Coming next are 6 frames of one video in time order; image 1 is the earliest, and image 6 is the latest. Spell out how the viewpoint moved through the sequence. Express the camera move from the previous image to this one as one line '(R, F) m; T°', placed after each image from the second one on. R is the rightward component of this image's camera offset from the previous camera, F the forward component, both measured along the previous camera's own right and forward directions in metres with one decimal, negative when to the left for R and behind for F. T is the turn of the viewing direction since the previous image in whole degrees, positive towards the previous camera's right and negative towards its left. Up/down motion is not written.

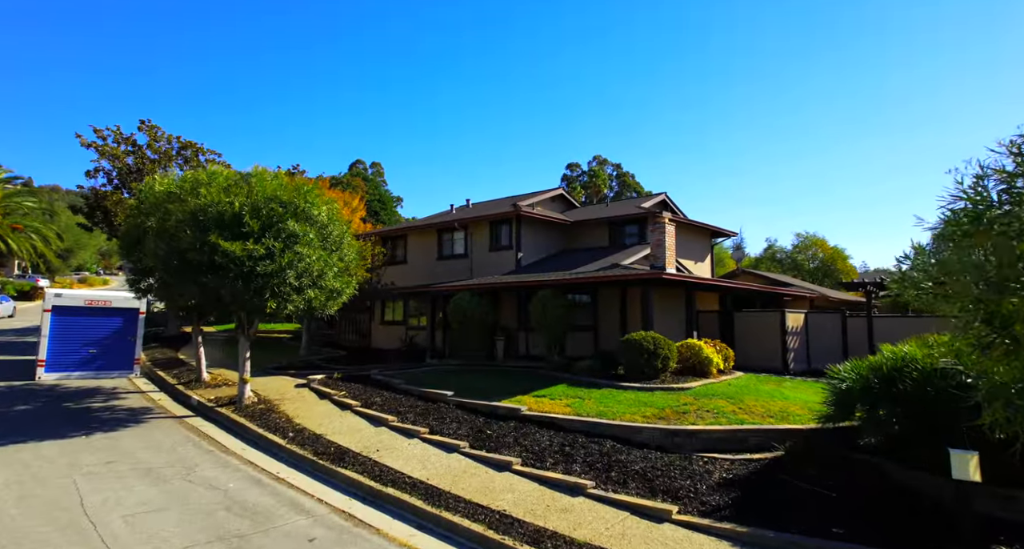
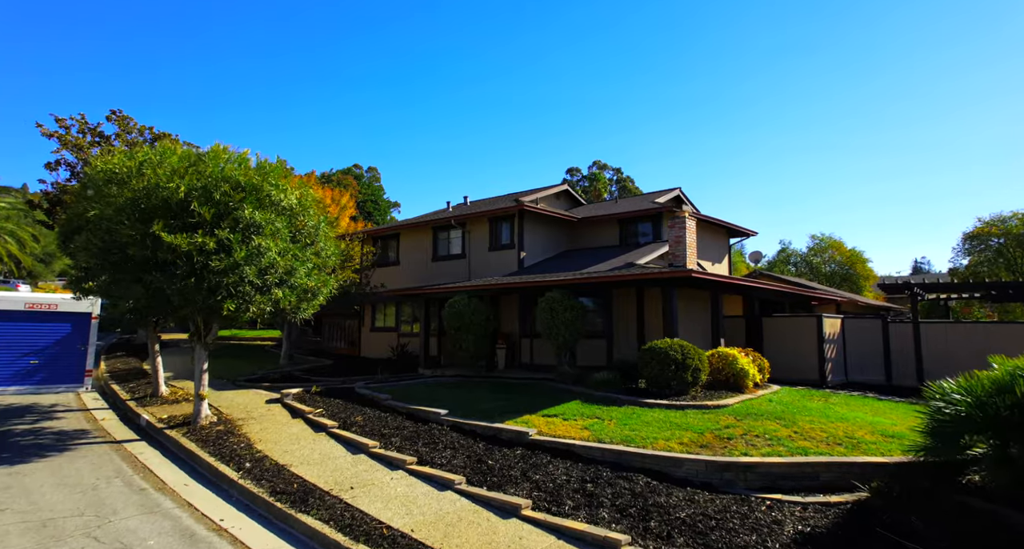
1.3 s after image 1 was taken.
(-0.1, +1.8) m; 0°
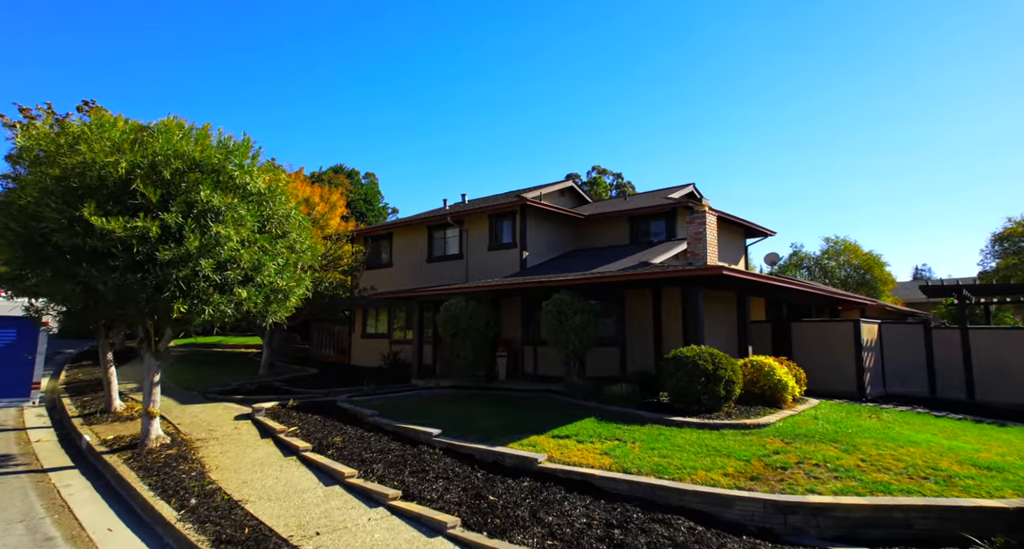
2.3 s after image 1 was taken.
(-0.1, +1.5) m; 0°
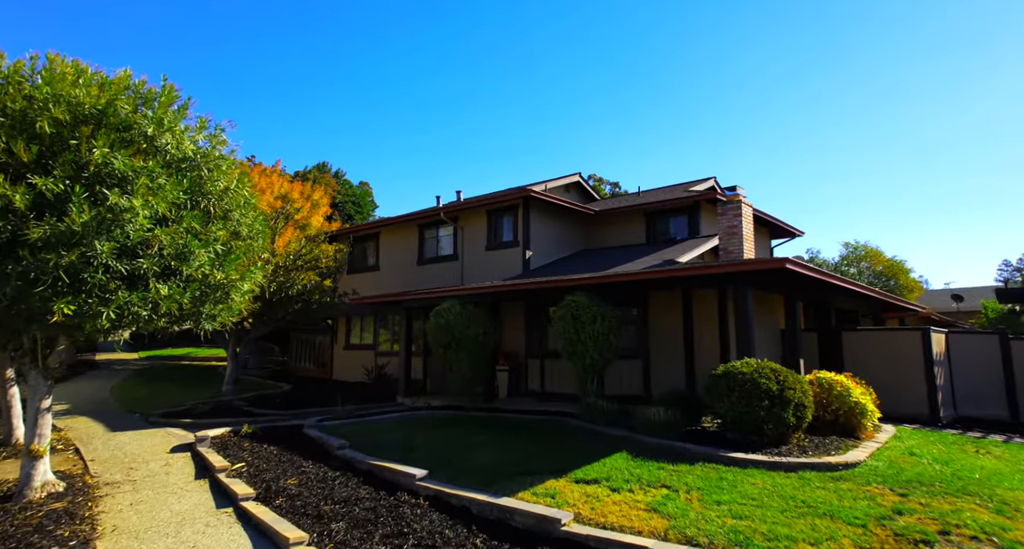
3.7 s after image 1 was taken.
(-0.2, +2.1) m; 0°
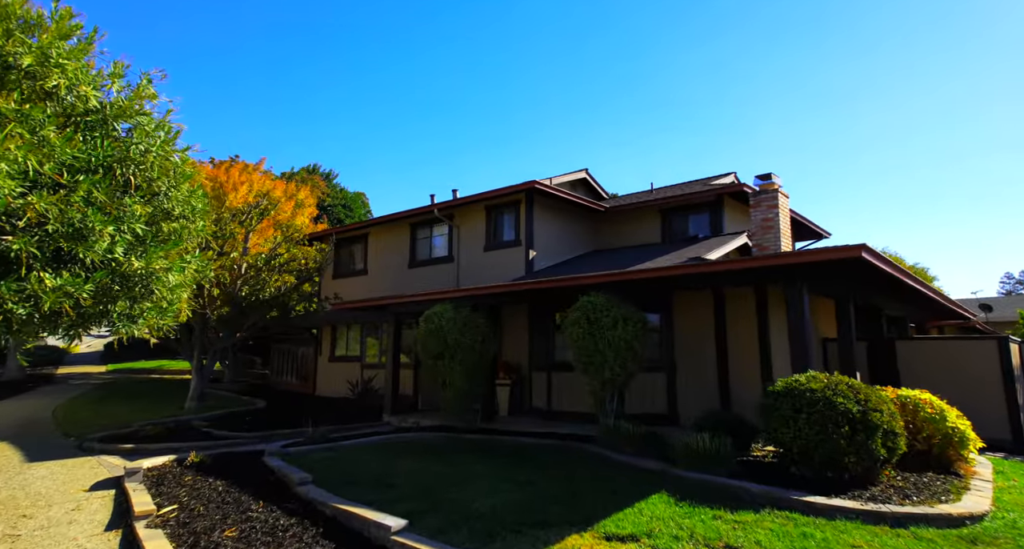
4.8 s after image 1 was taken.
(-0.1, +1.6) m; 0°
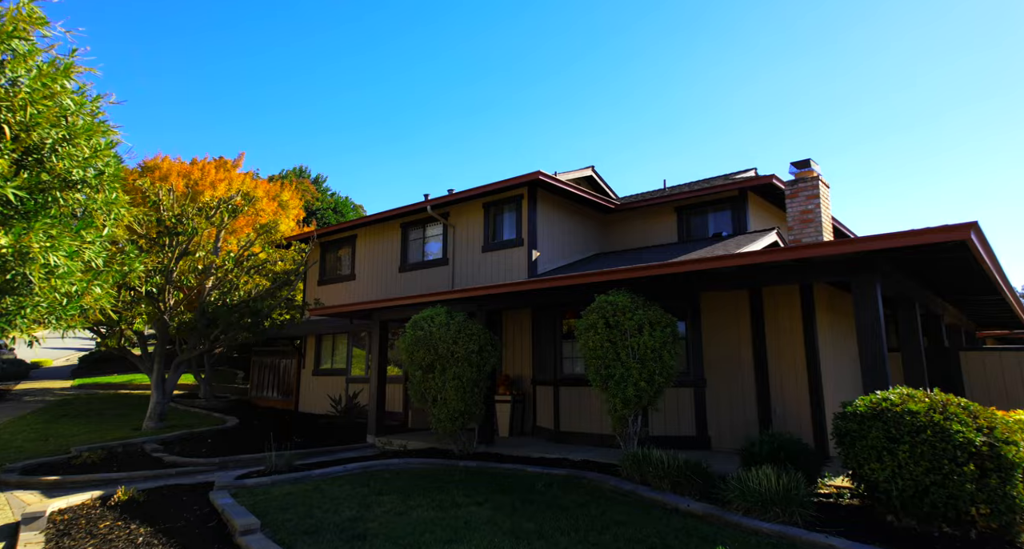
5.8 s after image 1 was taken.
(0.0, +1.4) m; 0°
